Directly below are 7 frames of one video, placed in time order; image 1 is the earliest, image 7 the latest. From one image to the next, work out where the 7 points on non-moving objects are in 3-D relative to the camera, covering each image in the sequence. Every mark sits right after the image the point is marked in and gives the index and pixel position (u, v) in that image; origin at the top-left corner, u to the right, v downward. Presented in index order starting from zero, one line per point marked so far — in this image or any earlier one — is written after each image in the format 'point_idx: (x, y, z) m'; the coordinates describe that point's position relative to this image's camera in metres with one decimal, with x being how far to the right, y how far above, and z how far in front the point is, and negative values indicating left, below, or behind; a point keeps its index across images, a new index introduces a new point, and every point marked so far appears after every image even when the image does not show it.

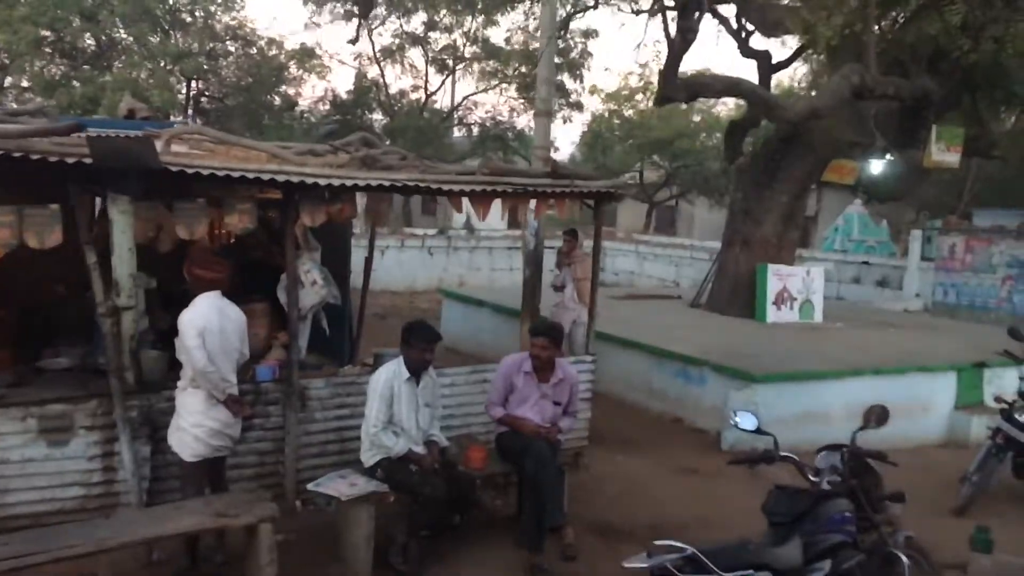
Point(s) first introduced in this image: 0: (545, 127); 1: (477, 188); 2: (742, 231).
0: (+0.4, +1.7, +9.5) m
1: (-0.2, +0.7, +6.0) m
2: (+3.0, +0.7, +11.3) m
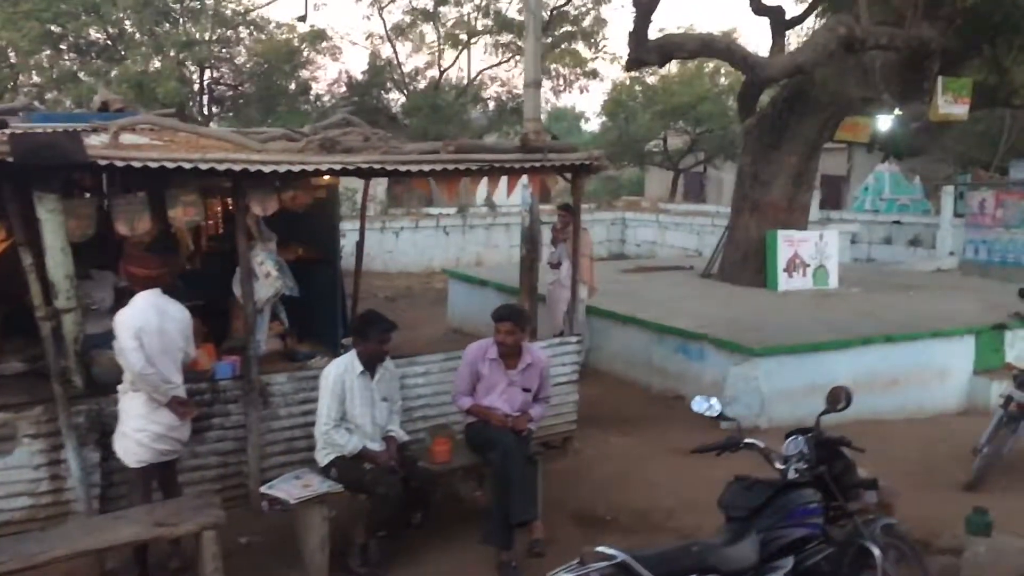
0: (+0.2, +2.0, +9.1) m
1: (-0.4, +0.8, +5.8) m
2: (+3.0, +1.1, +10.9) m
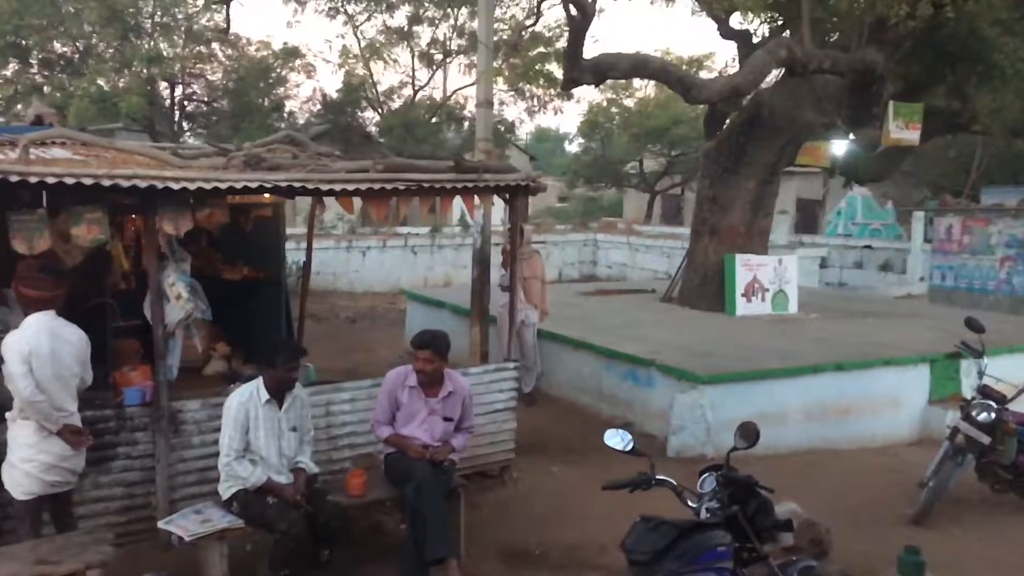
0: (-0.3, +1.7, +9.0) m
1: (-0.9, +0.6, +5.6) m
2: (+2.4, +0.8, +10.8) m
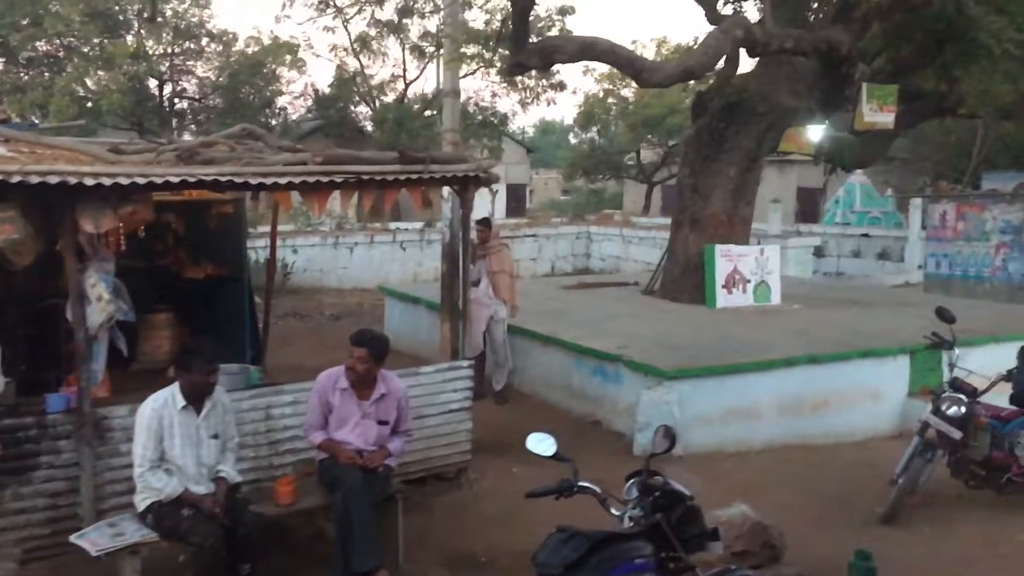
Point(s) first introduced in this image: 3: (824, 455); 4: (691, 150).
0: (-0.6, +1.8, +8.7) m
1: (-1.2, +0.7, +5.3) m
2: (+2.1, +0.9, +10.5) m
3: (+2.5, -1.4, +7.2) m
4: (+2.1, +1.6, +10.6) m
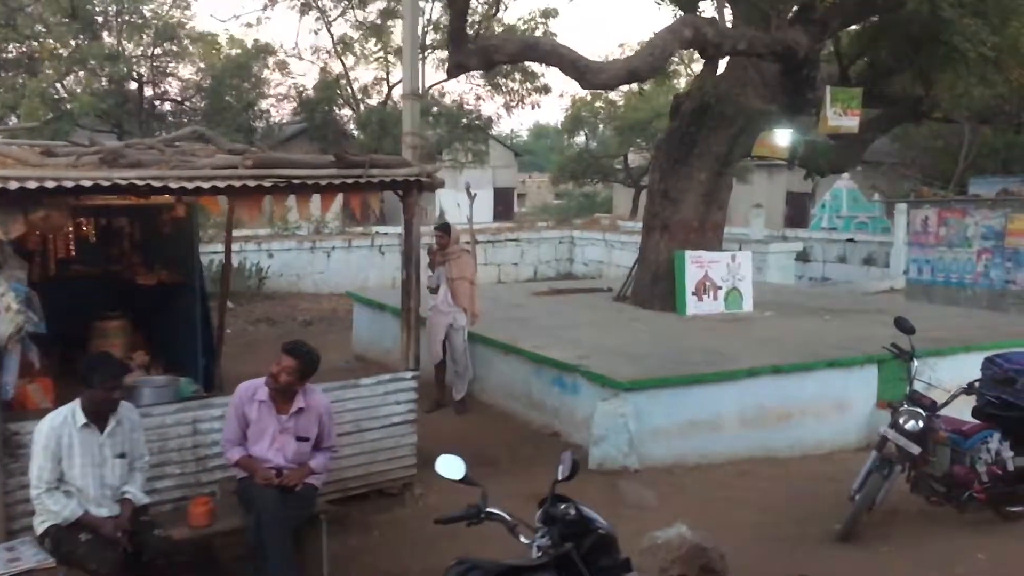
0: (-1.0, +1.7, +8.5) m
1: (-1.6, +0.6, +5.1) m
2: (+1.7, +0.9, +10.3) m
3: (+2.2, -1.4, +7.0) m
4: (+1.8, +1.6, +10.4) m
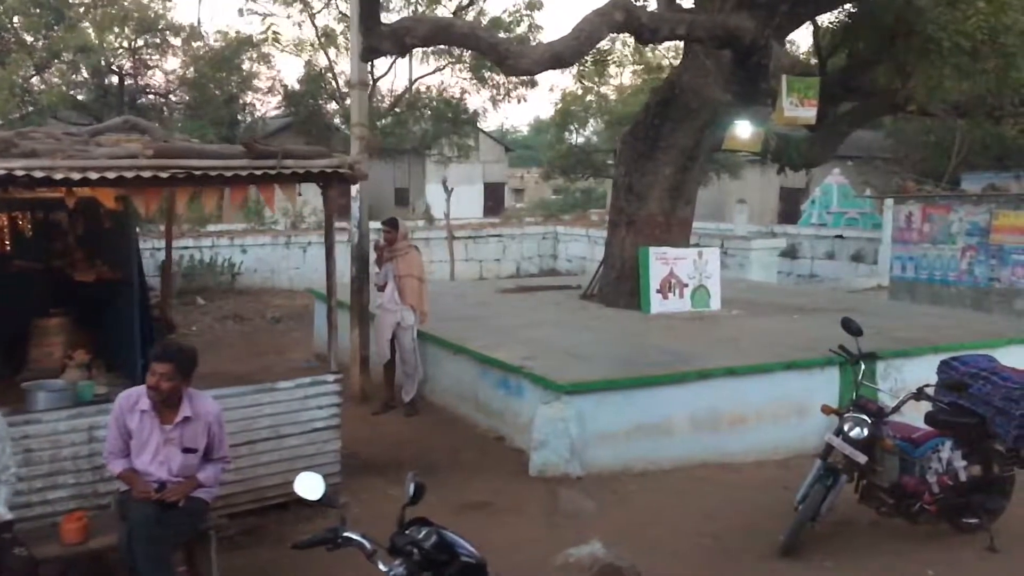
0: (-1.4, +1.7, +8.2) m
1: (-2.0, +0.6, +4.8) m
2: (+1.3, +0.9, +10.0) m
3: (+1.7, -1.4, +6.7) m
4: (+1.3, +1.6, +10.0) m
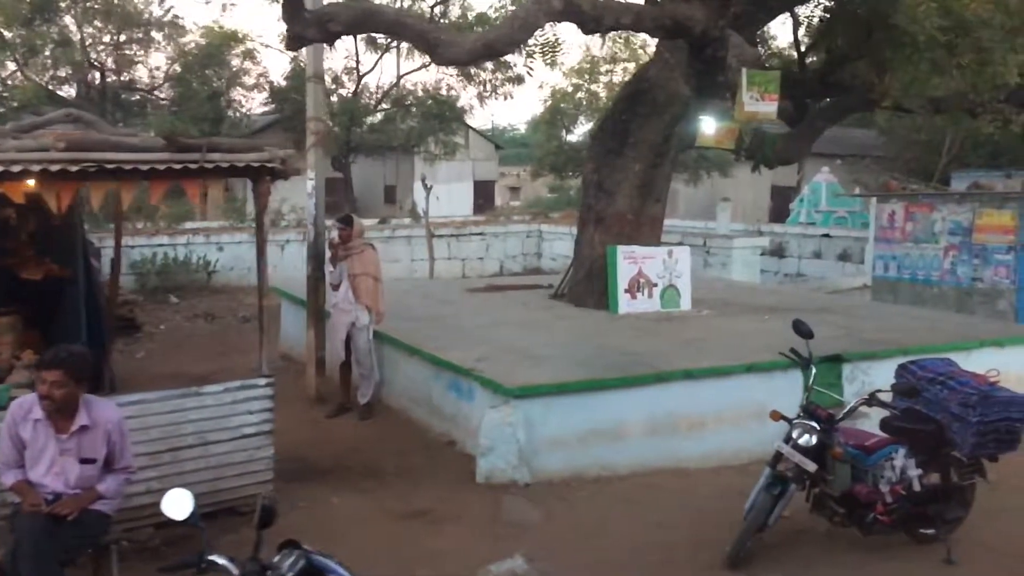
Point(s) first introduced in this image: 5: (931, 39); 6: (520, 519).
0: (-1.8, +1.7, +8.0) m
1: (-2.4, +0.6, +4.6) m
2: (+0.9, +0.9, +9.8) m
3: (+1.4, -1.4, +6.5) m
4: (+0.9, +1.6, +9.8) m
5: (+4.4, +2.6, +9.2) m
6: (+0.1, -1.5, +5.7) m
